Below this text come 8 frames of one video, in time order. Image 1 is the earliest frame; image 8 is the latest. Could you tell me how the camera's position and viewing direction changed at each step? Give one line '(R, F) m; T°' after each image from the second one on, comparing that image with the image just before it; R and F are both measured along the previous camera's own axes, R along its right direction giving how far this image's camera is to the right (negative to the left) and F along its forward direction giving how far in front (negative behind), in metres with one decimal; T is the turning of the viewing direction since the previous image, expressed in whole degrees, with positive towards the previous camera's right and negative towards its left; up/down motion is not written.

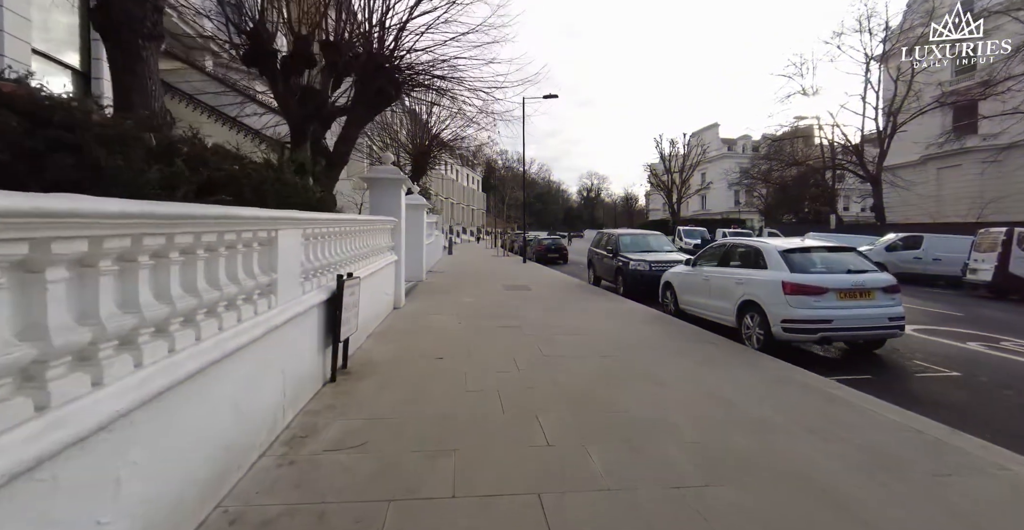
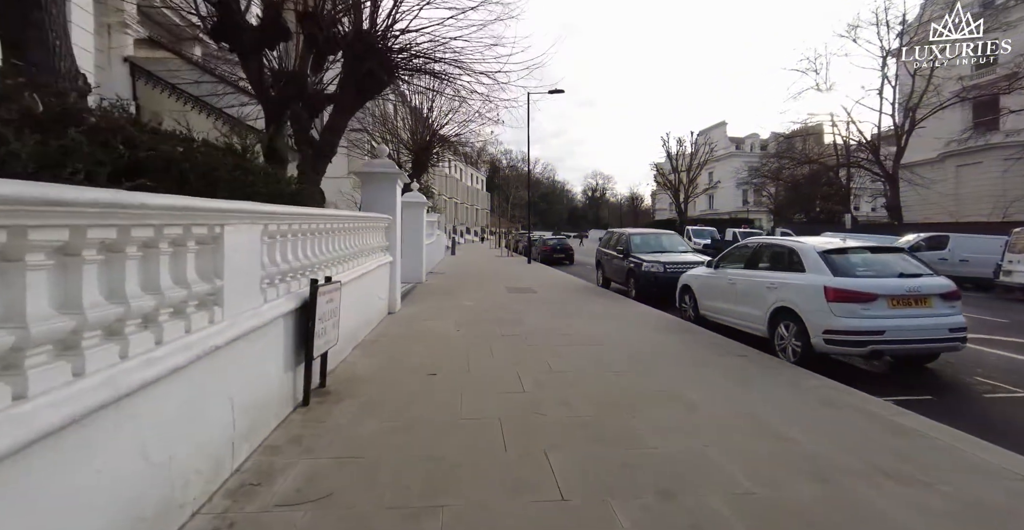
(0.0, +0.8) m; 0°
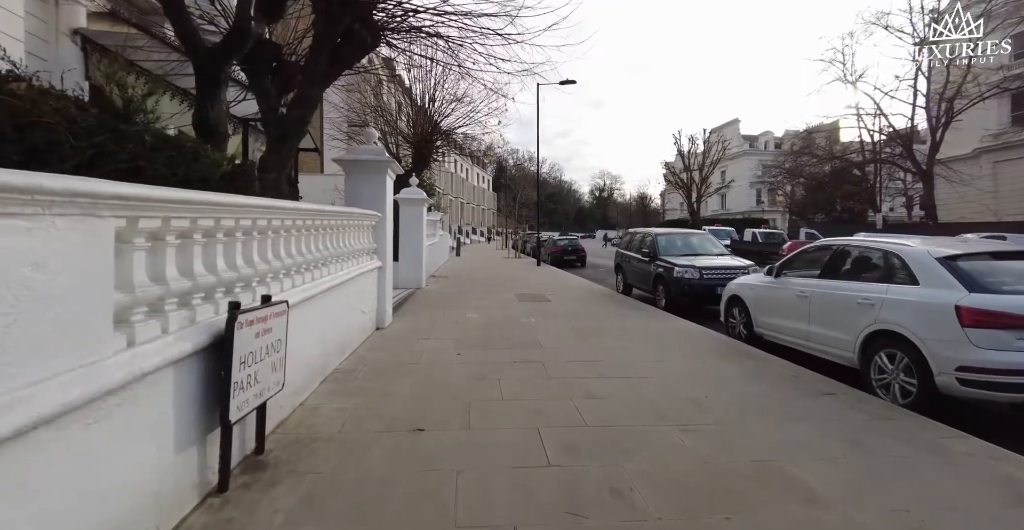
(-0.1, +1.6) m; -1°
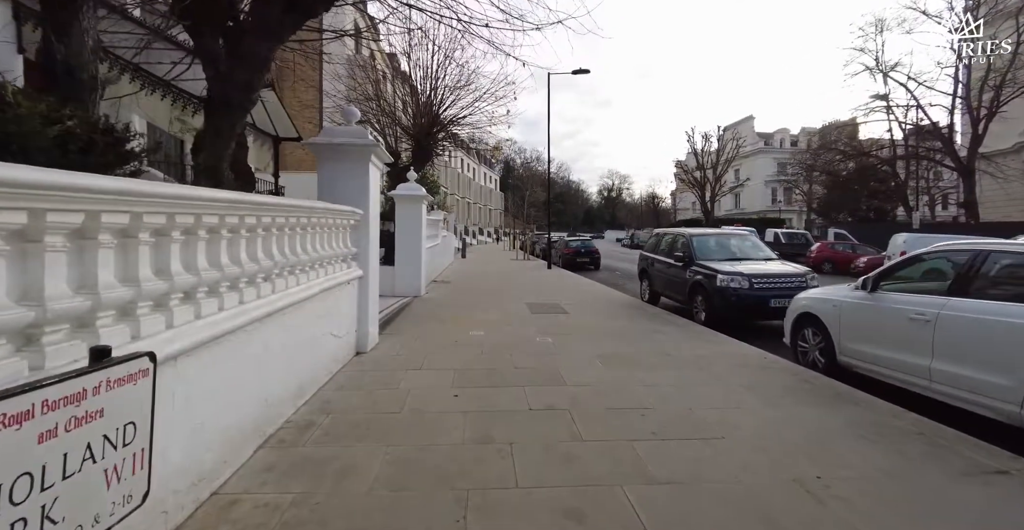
(-0.1, +1.6) m; -1°
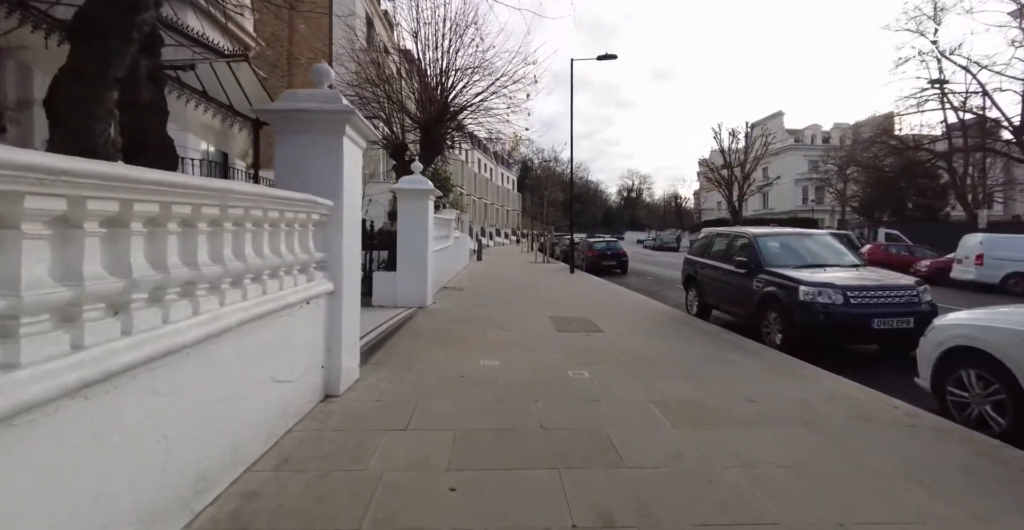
(-0.1, +1.8) m; -2°
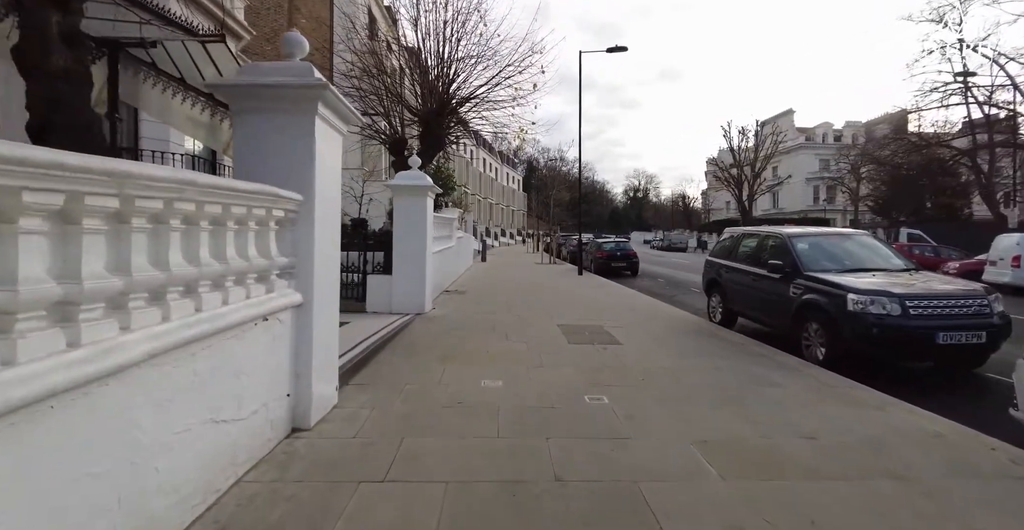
(0.0, +0.9) m; -1°
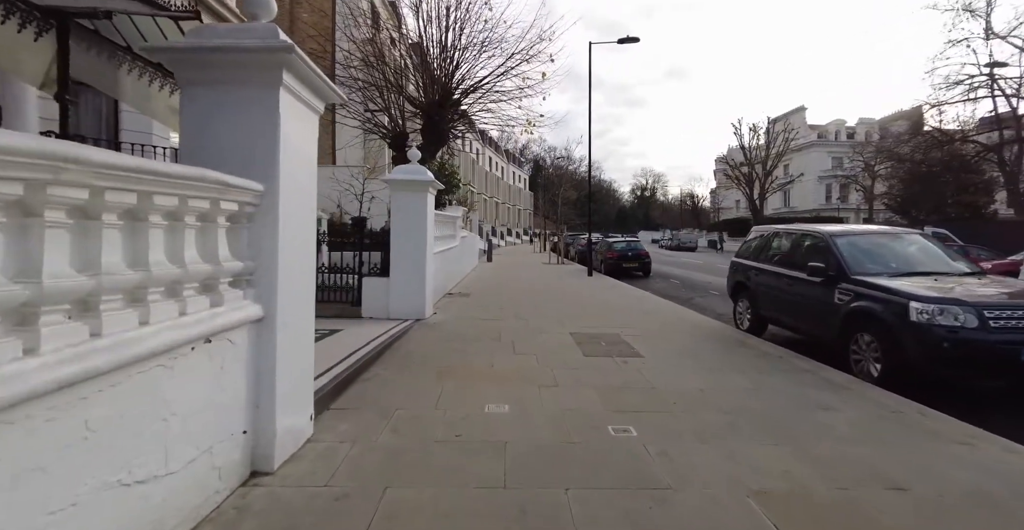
(0.0, +0.8) m; -1°
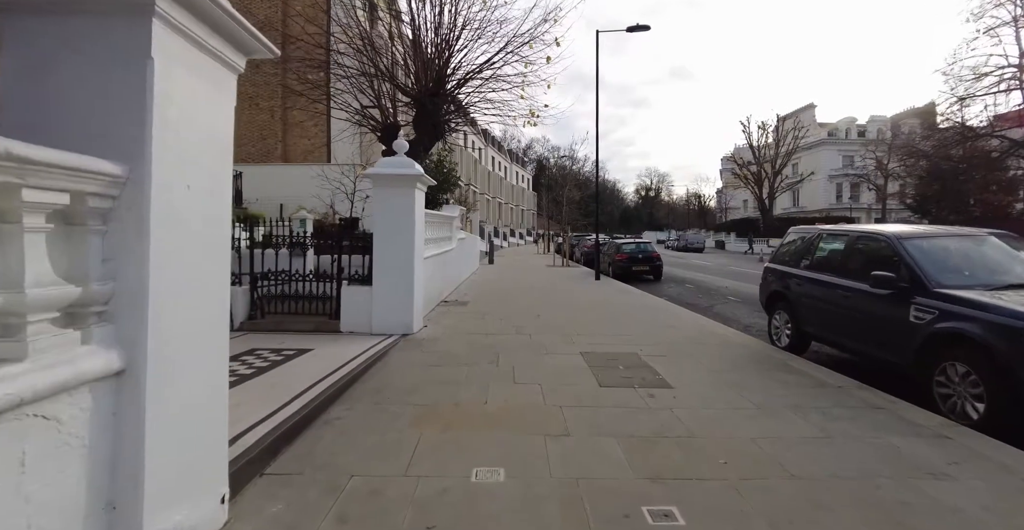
(0.0, +1.2) m; 0°
